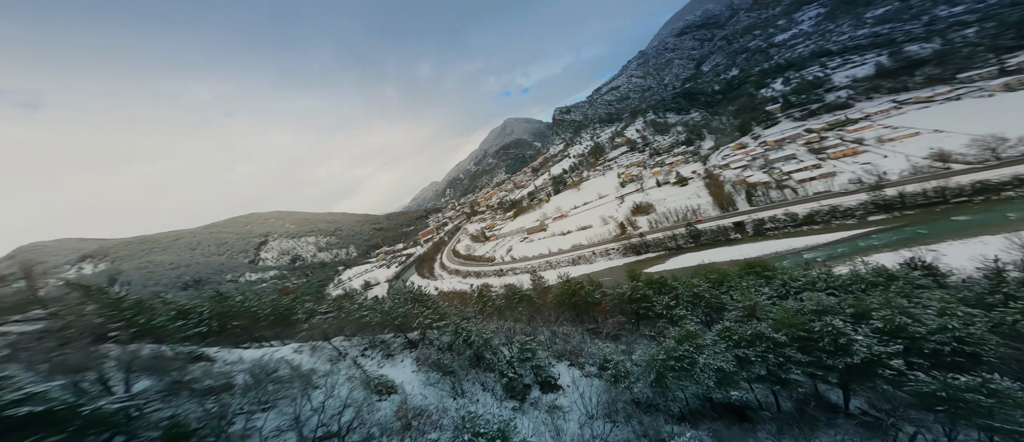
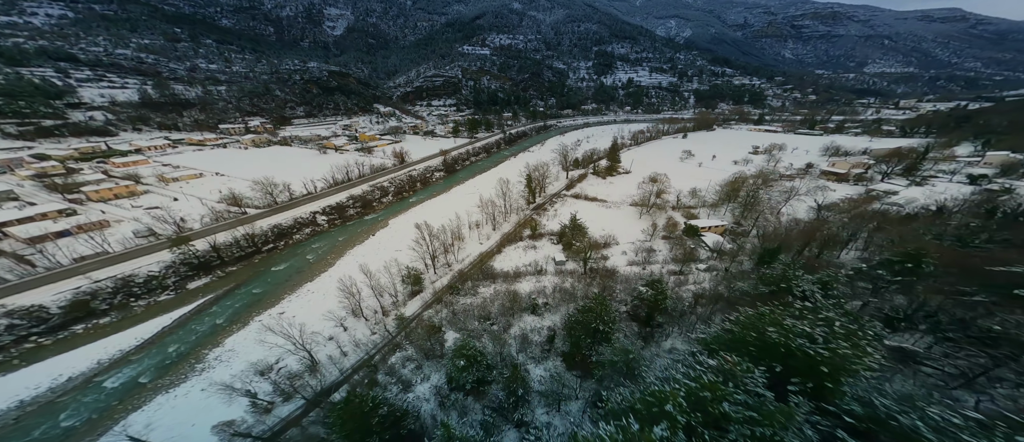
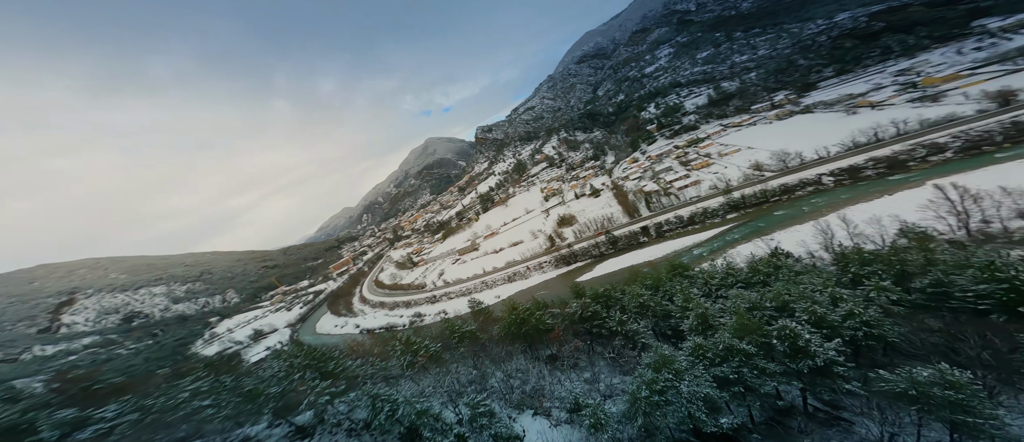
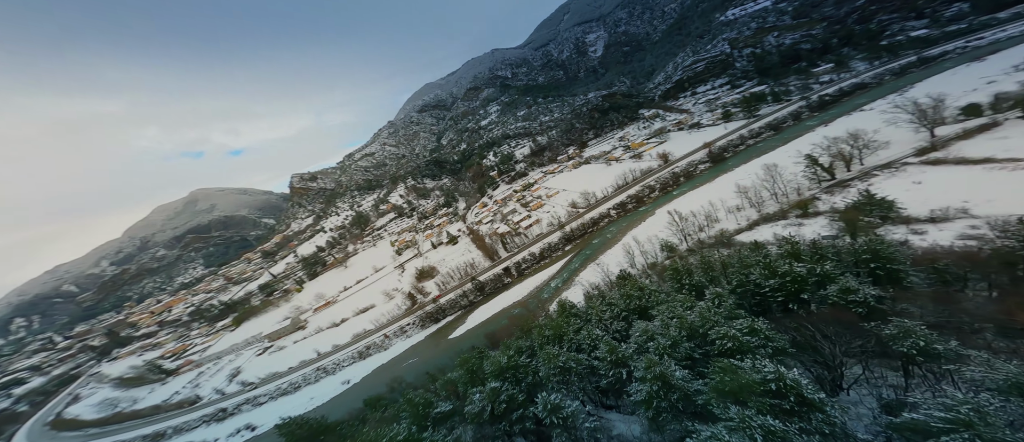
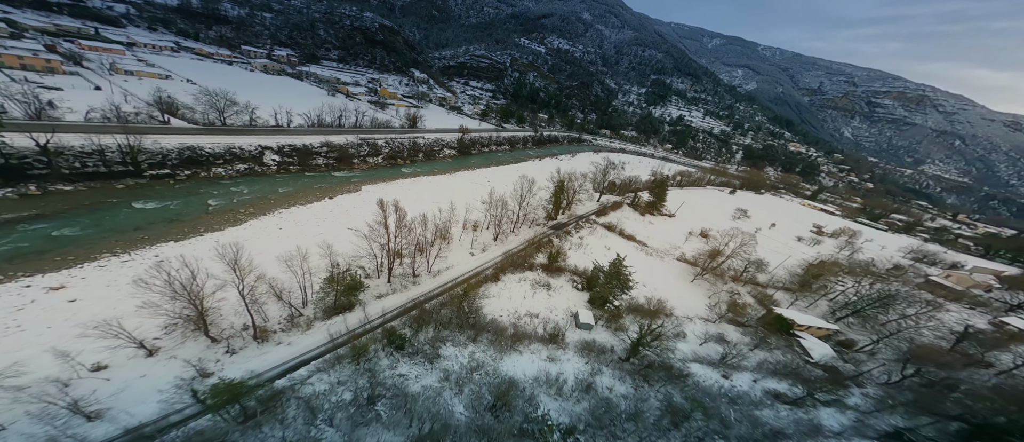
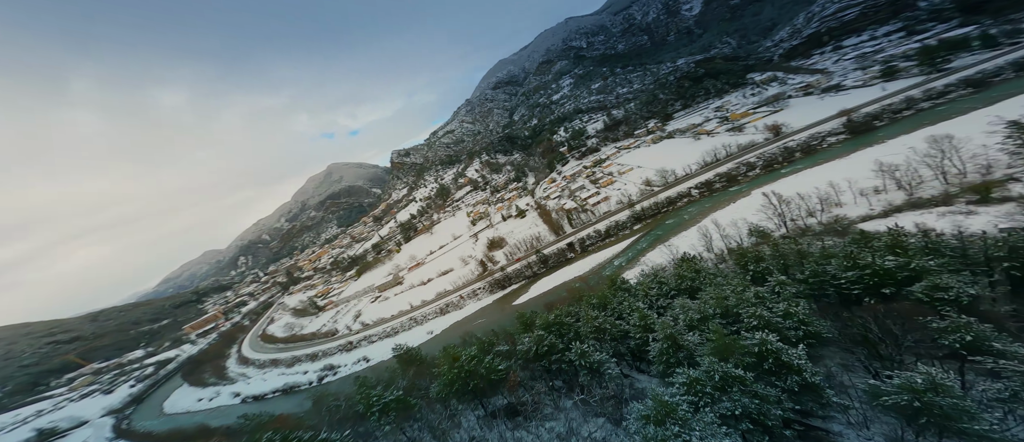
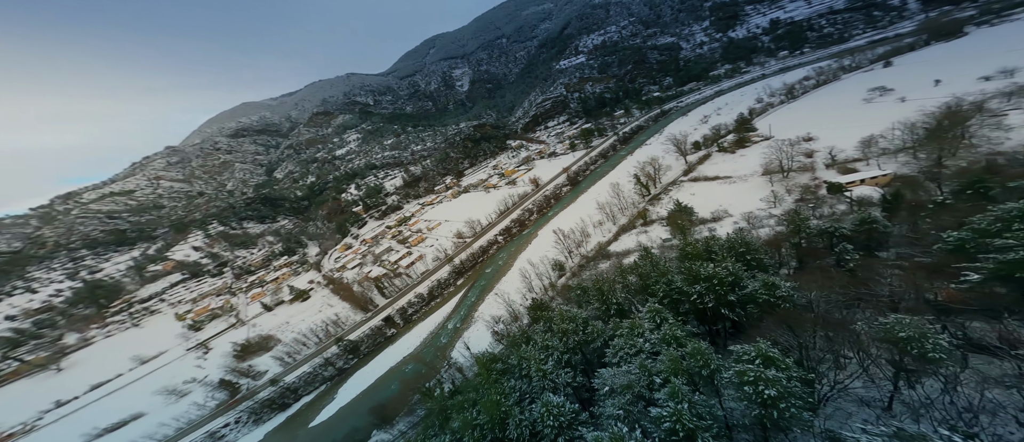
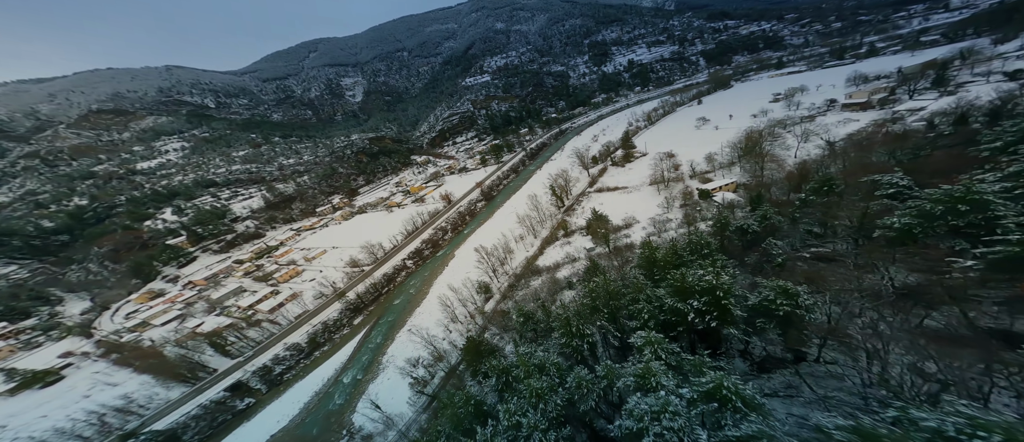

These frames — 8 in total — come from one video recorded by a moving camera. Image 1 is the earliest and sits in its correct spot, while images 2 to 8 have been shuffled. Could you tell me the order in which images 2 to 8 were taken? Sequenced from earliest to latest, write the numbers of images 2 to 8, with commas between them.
3, 6, 4, 7, 8, 2, 5
